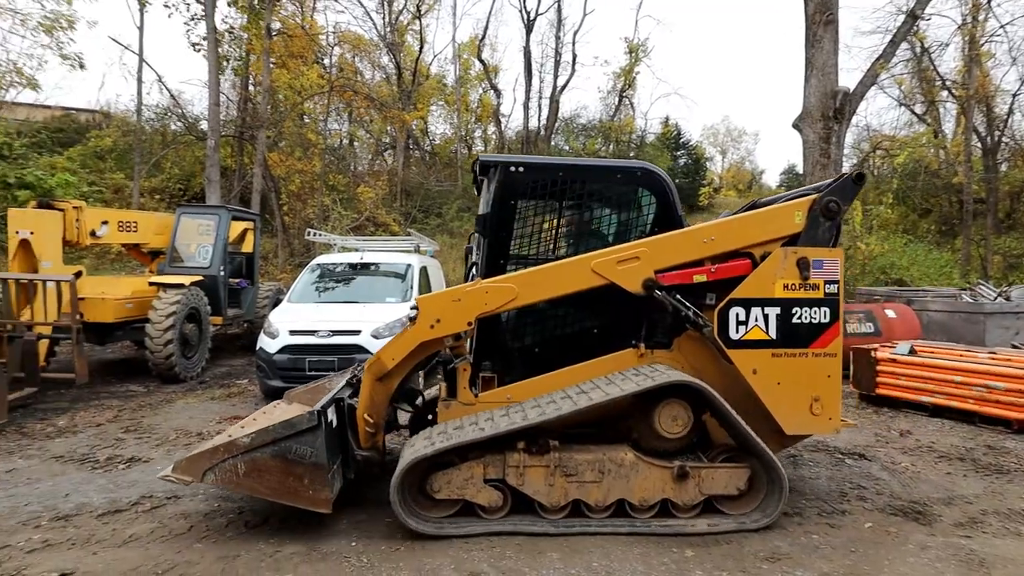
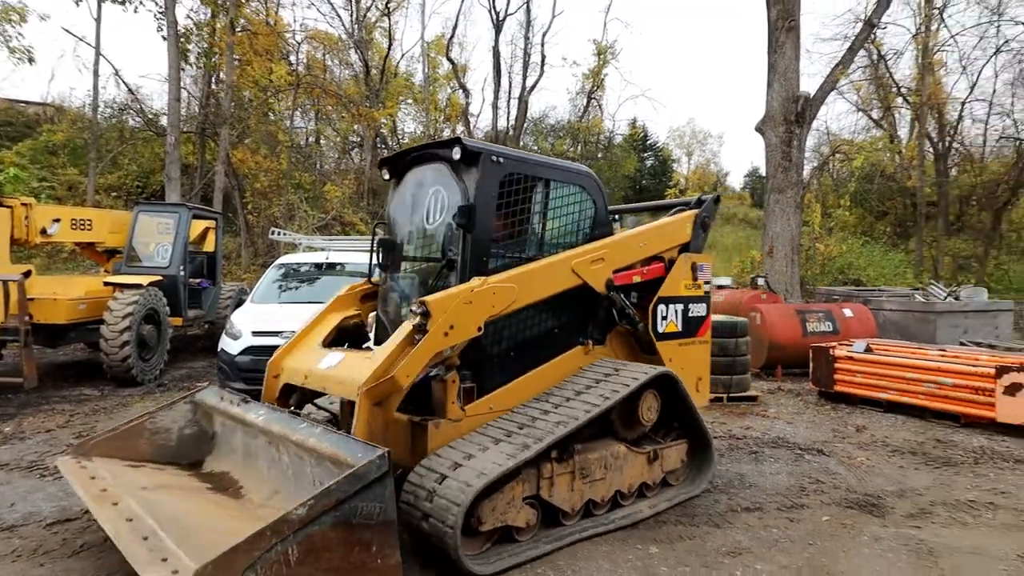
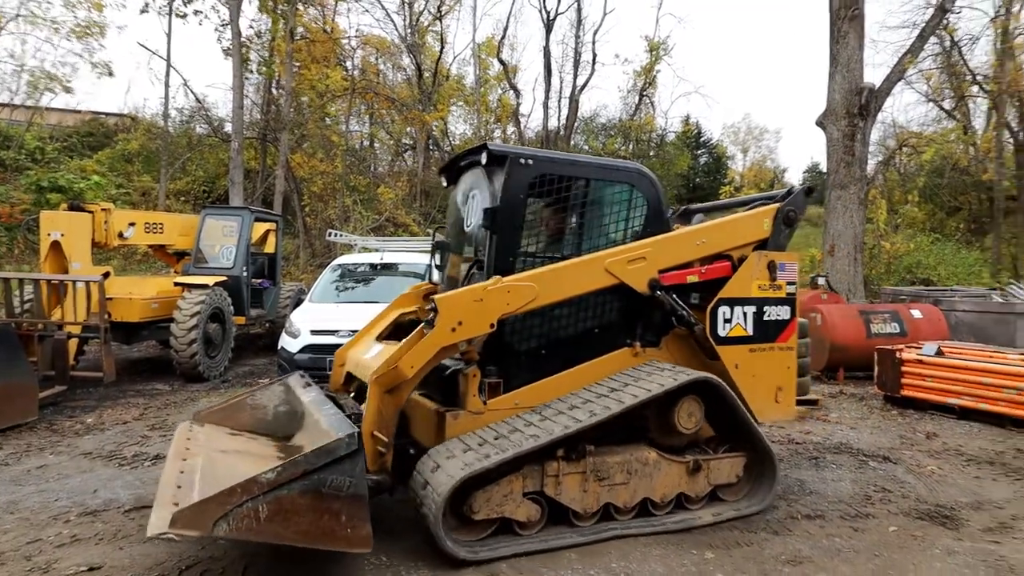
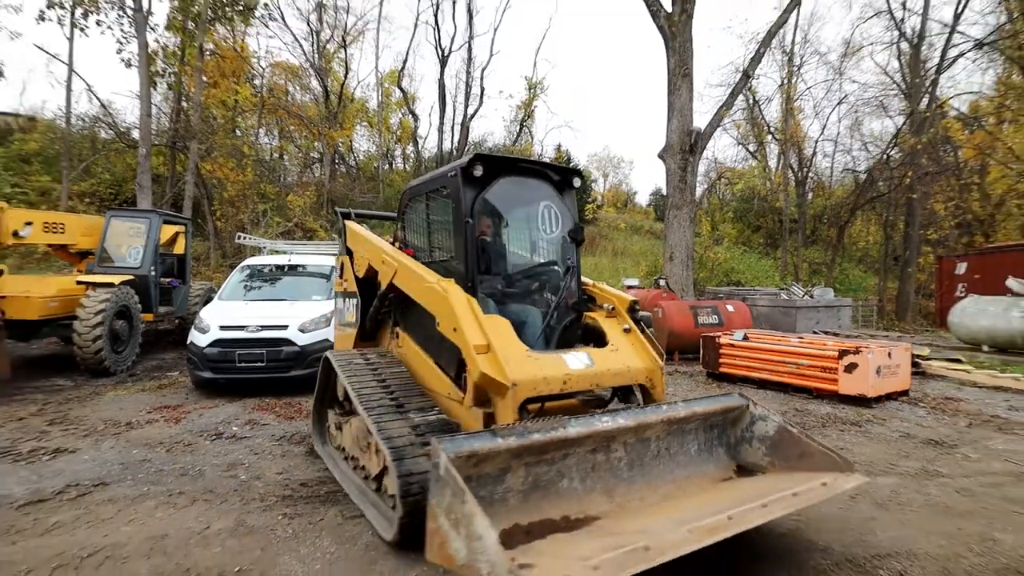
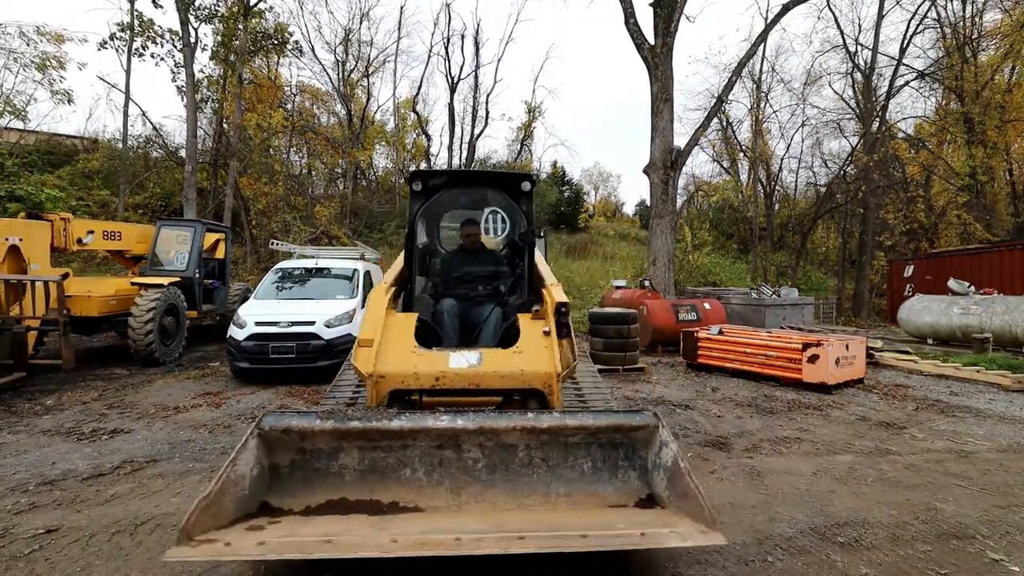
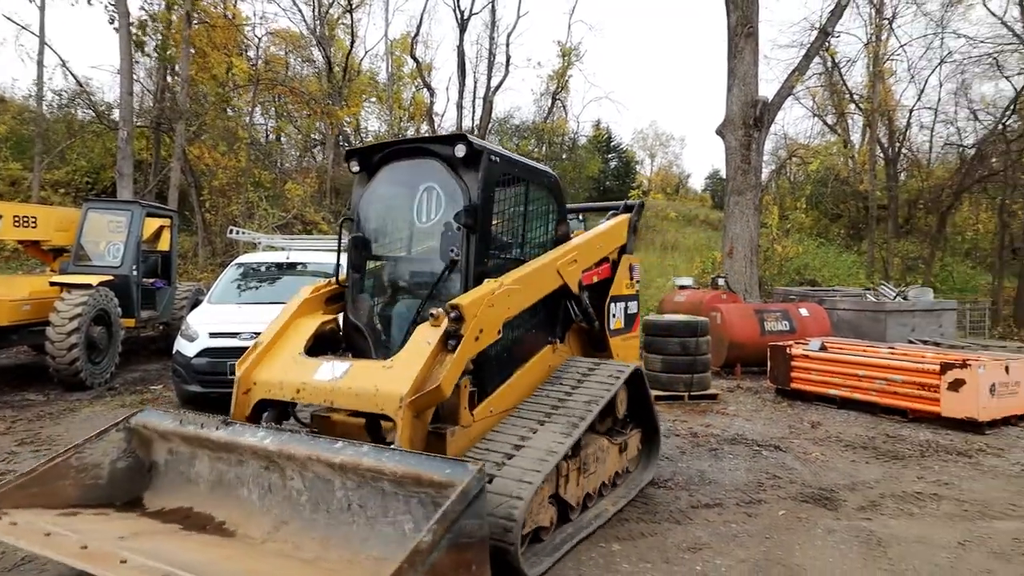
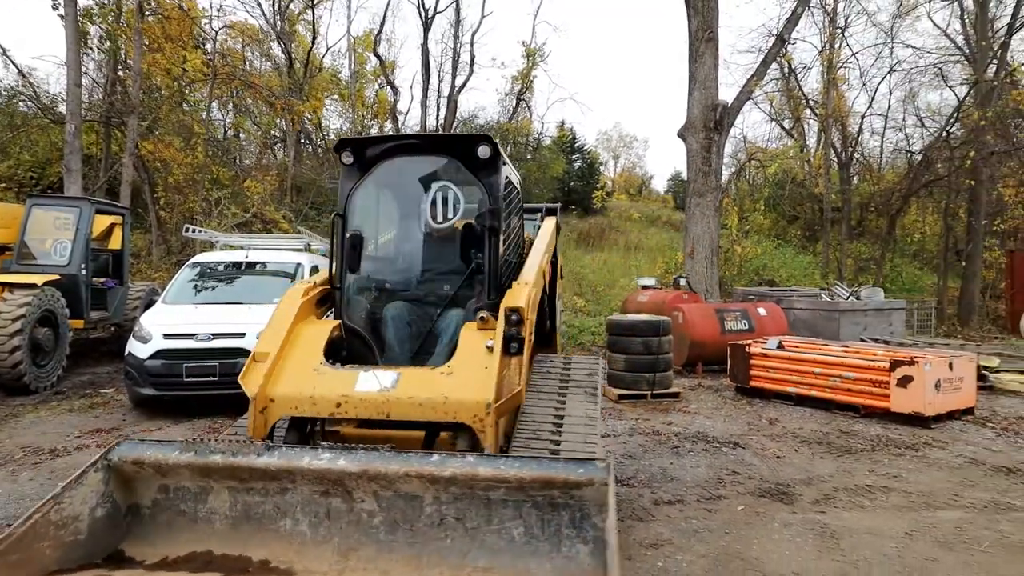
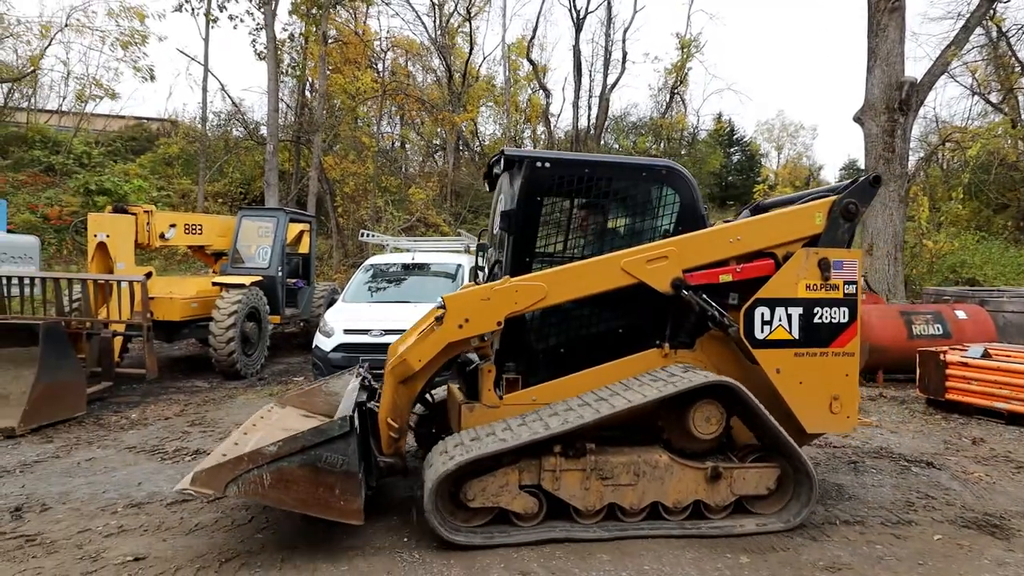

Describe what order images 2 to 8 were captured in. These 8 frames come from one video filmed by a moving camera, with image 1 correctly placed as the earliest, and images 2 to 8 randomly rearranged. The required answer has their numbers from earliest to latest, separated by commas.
8, 3, 2, 6, 7, 4, 5
